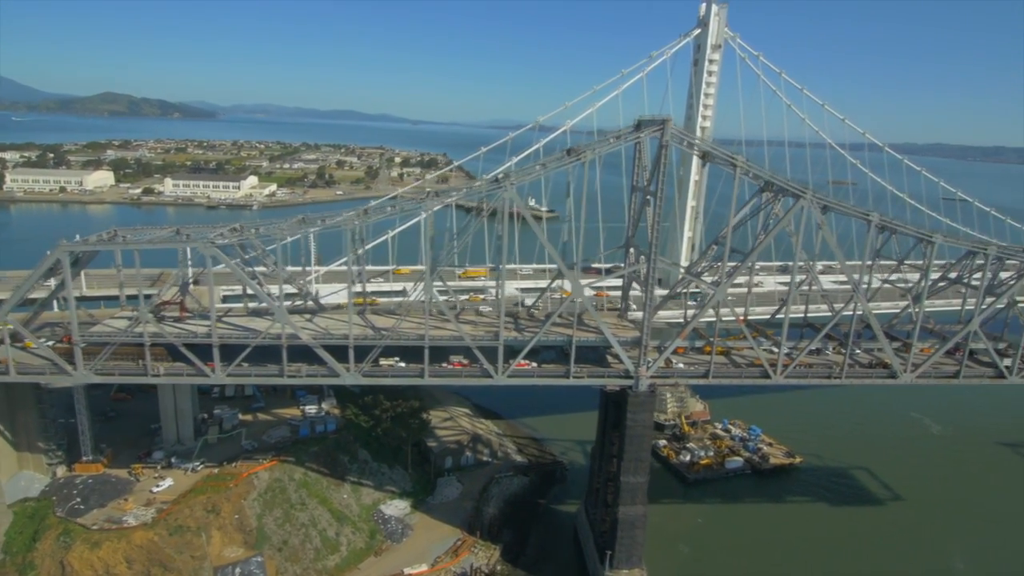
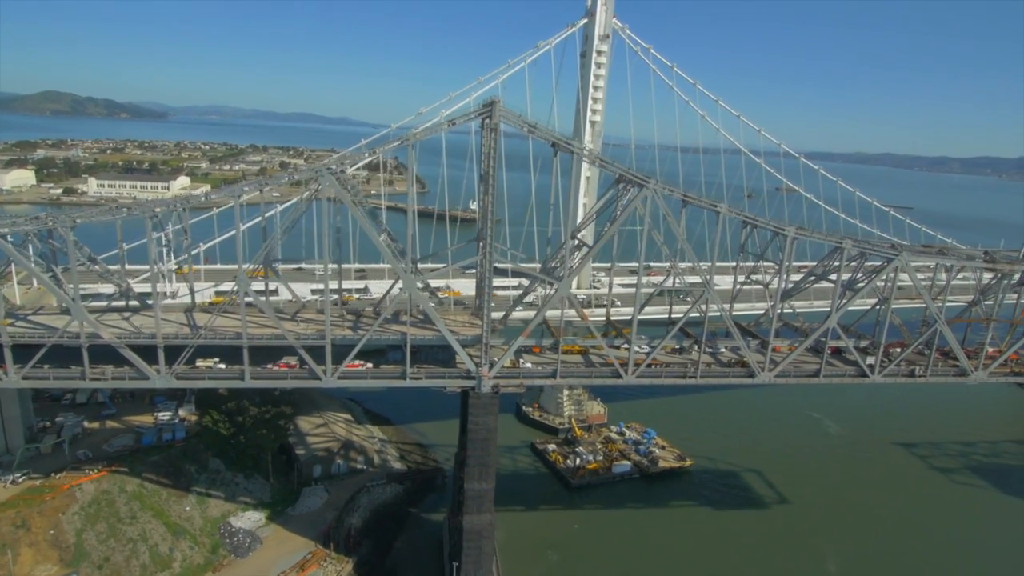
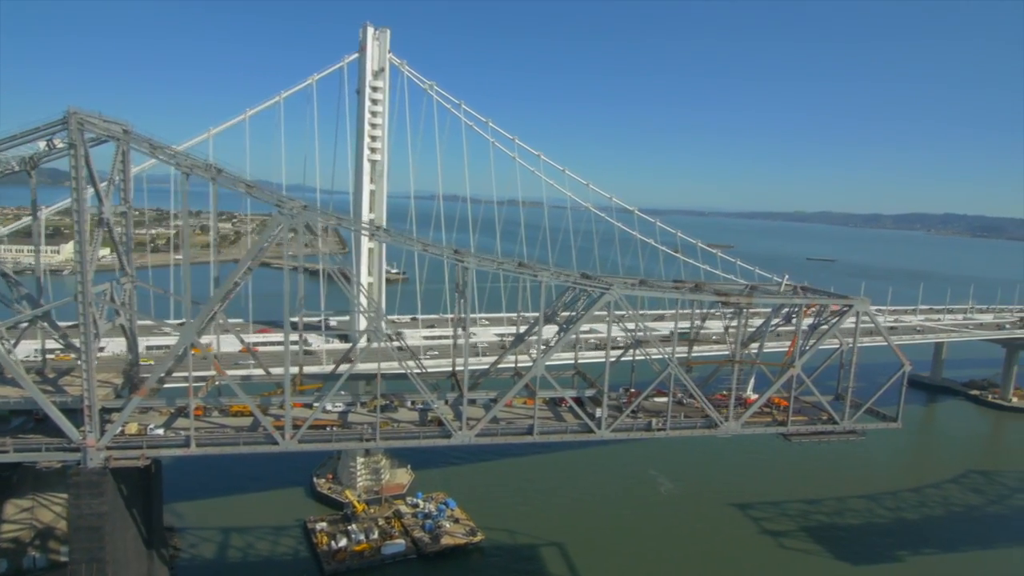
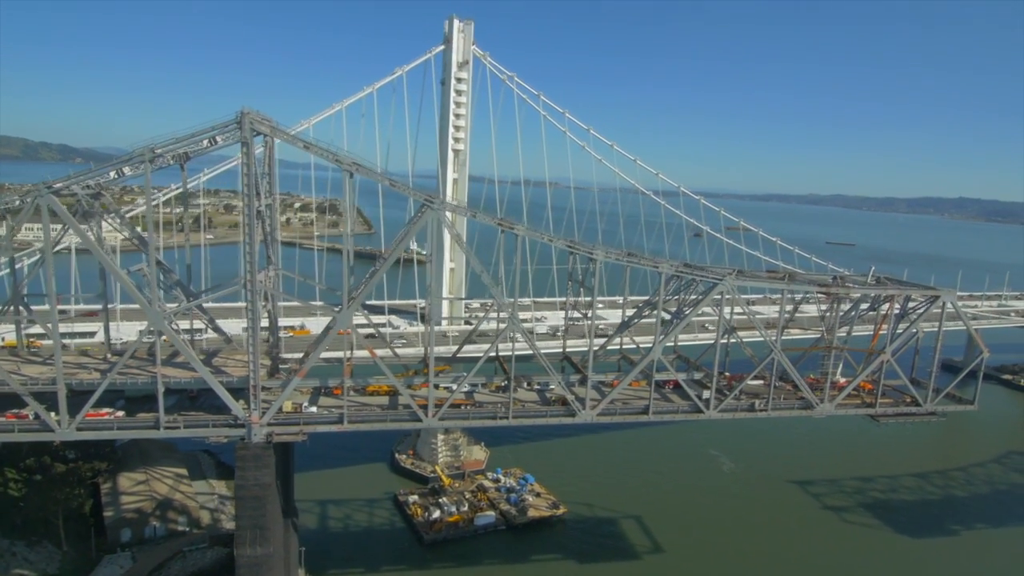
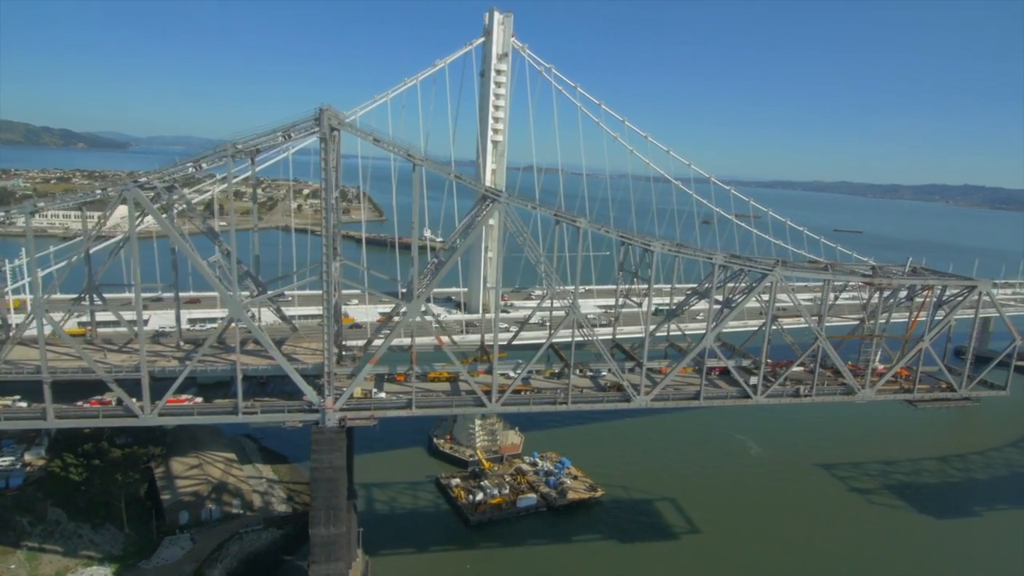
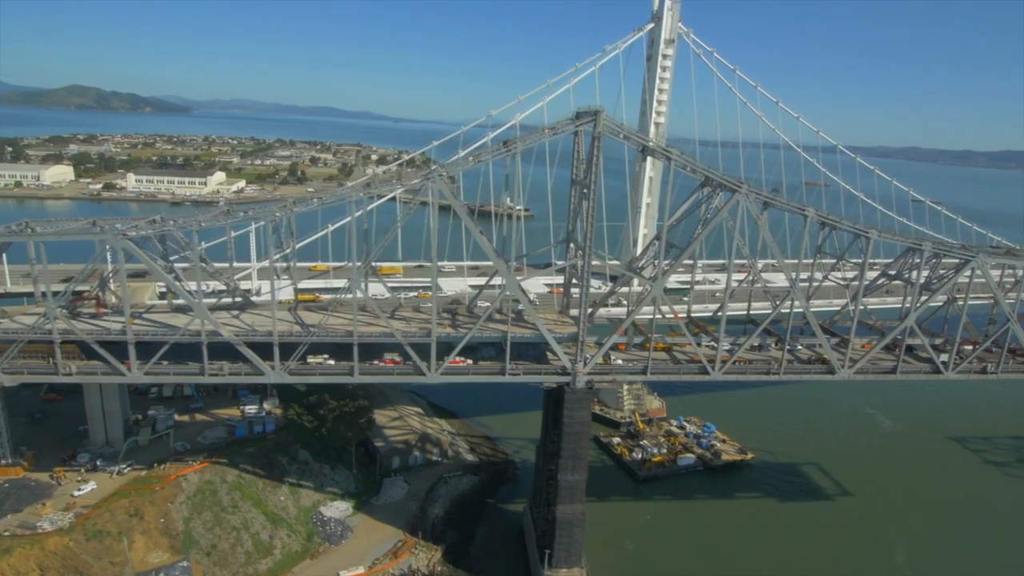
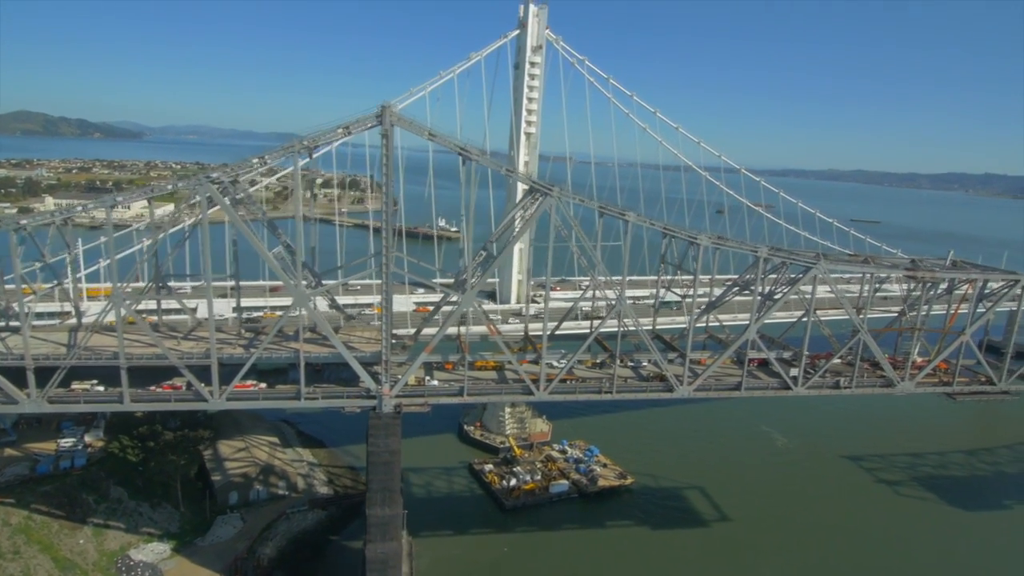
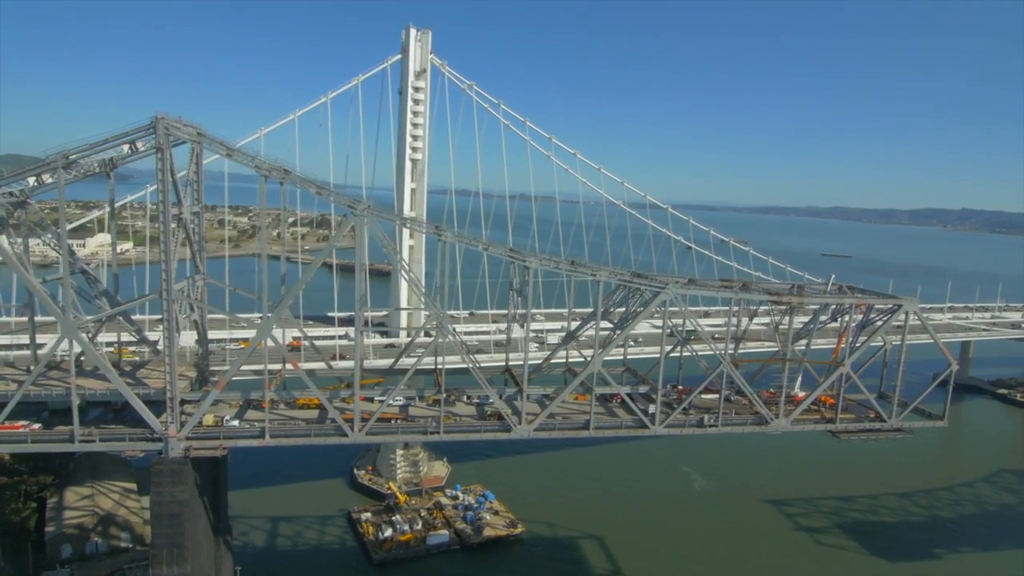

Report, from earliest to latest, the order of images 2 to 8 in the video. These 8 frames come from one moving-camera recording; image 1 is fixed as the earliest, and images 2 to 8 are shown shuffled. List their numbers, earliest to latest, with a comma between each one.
6, 2, 7, 5, 4, 8, 3
